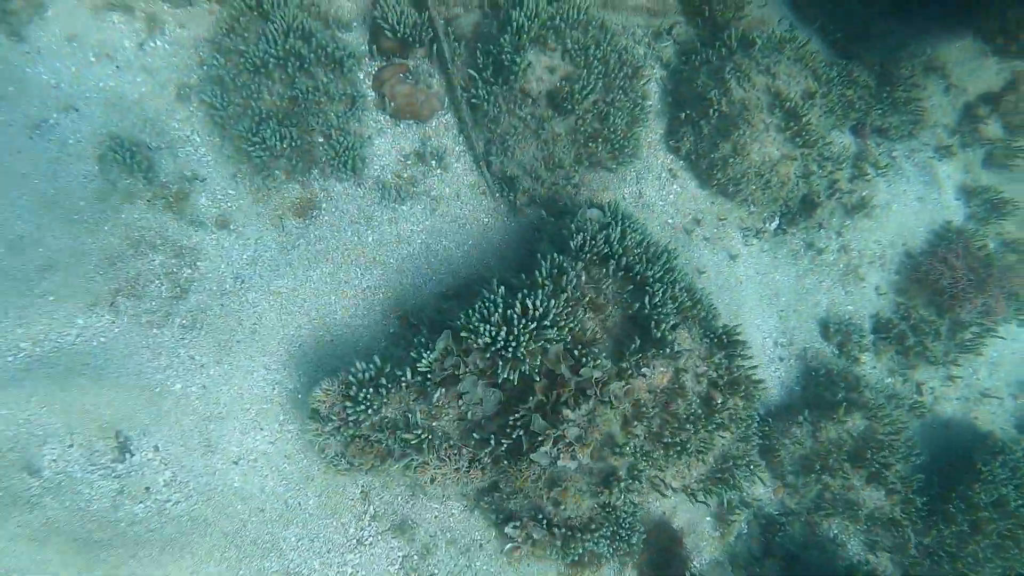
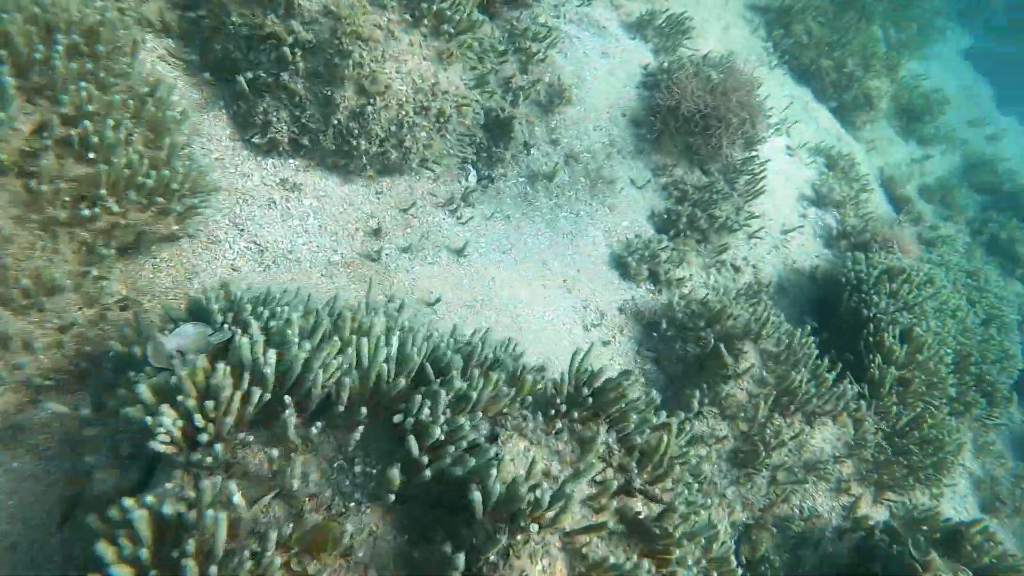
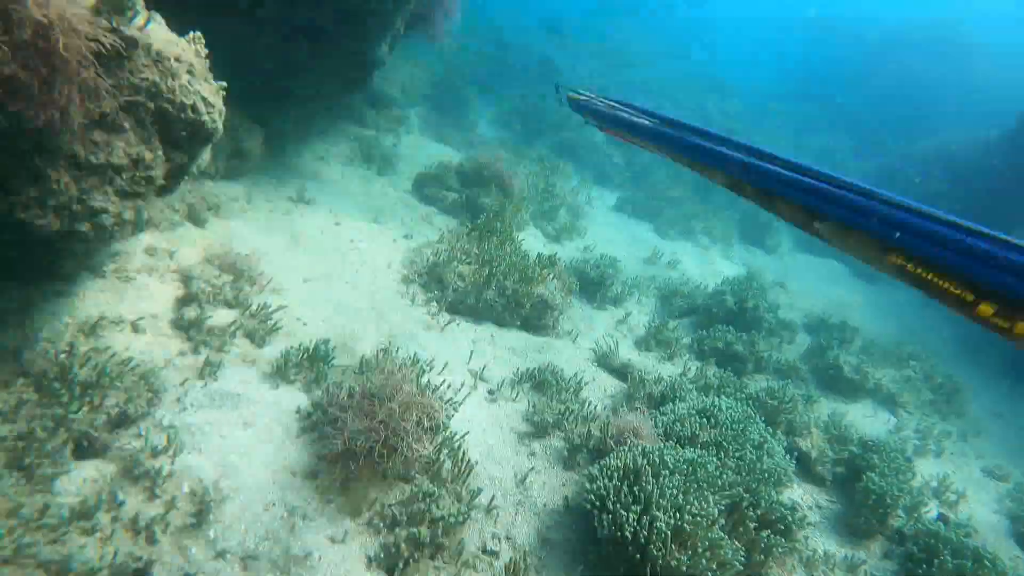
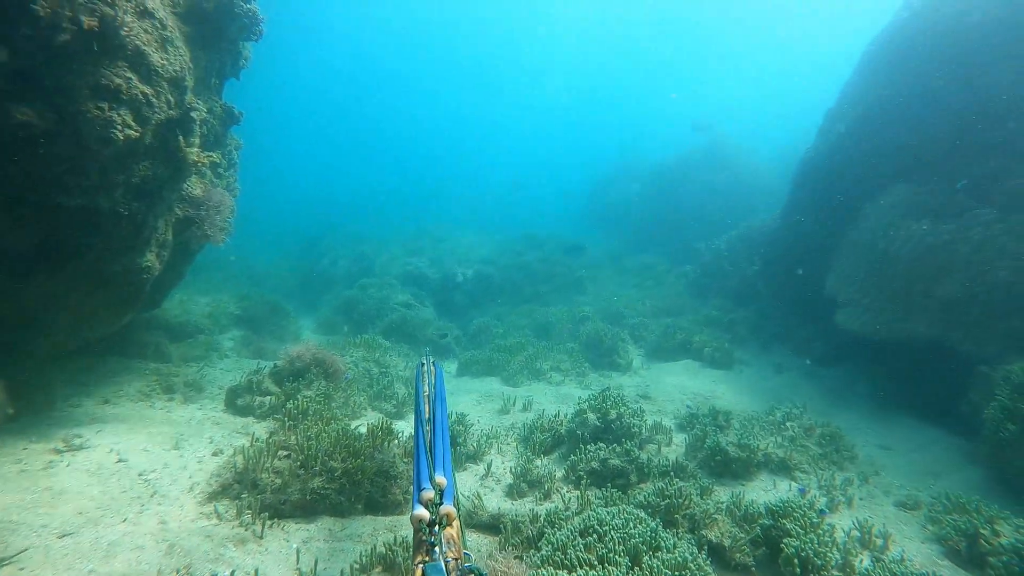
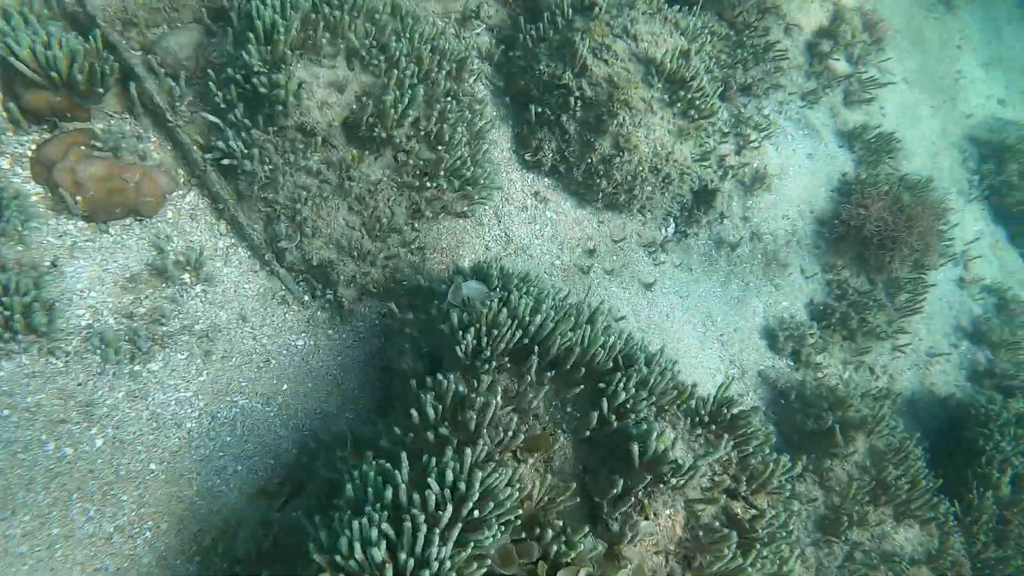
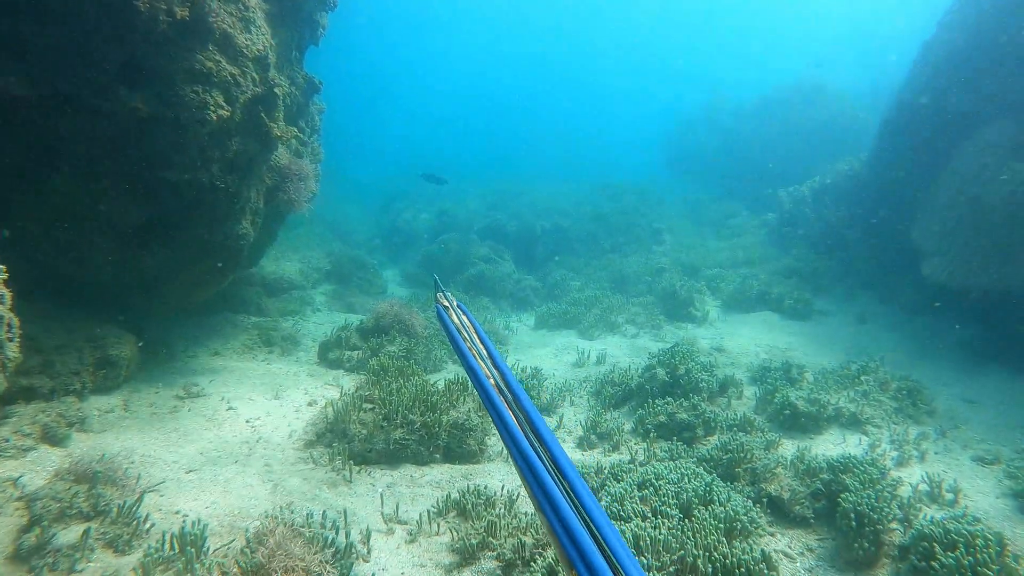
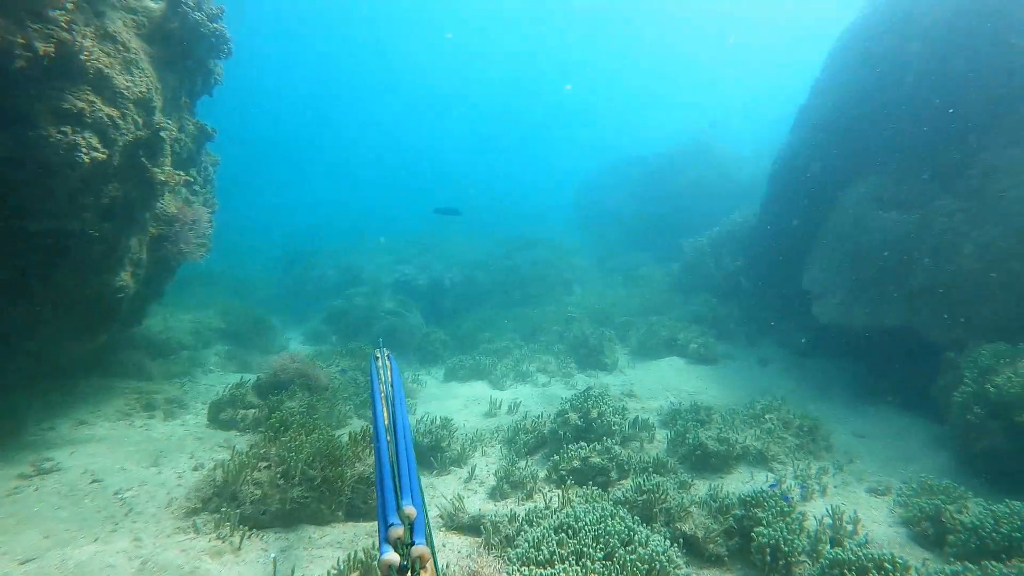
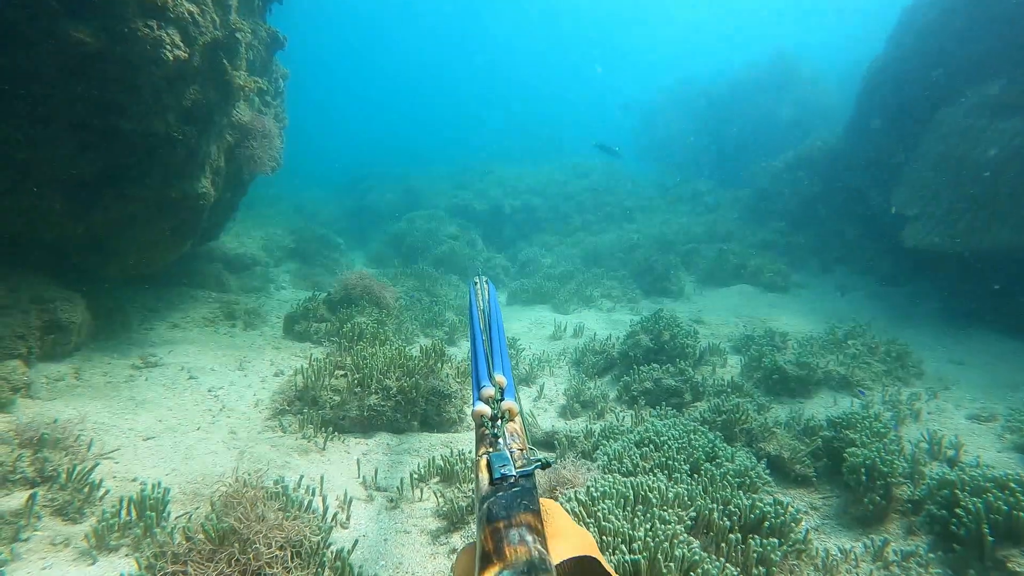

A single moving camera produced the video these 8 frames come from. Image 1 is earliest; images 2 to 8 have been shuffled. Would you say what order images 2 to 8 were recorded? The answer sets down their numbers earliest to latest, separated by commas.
5, 2, 3, 6, 7, 8, 4
